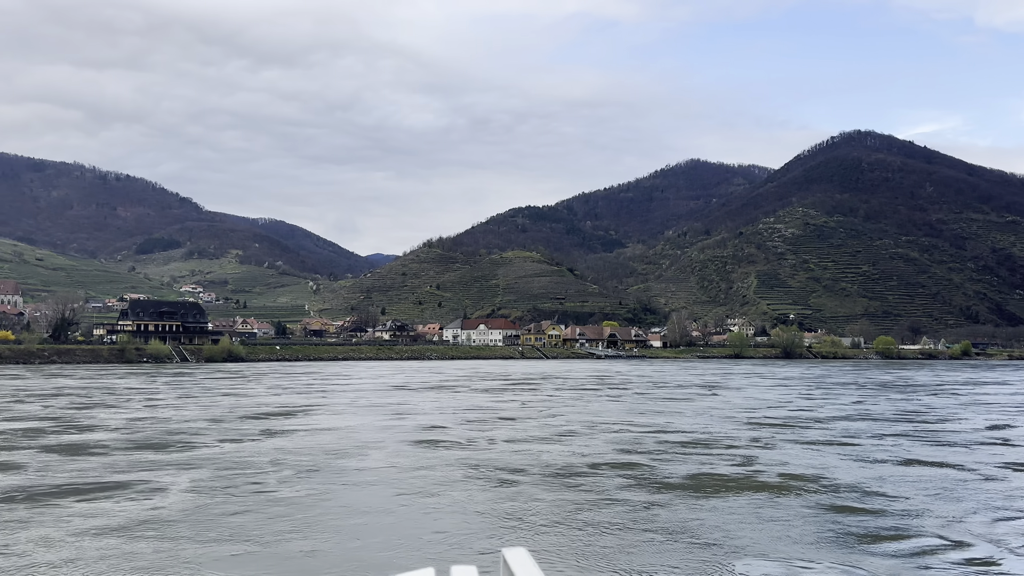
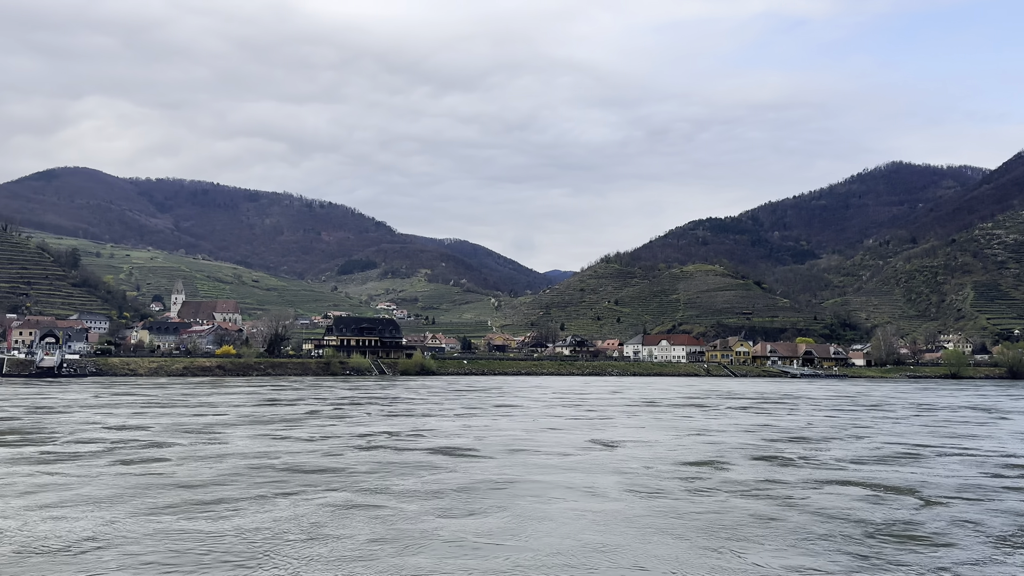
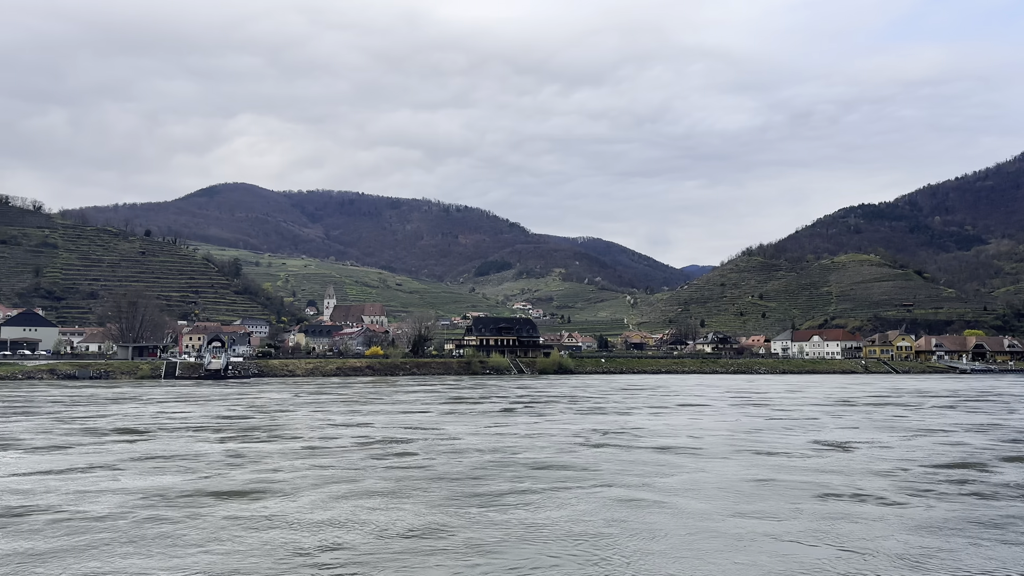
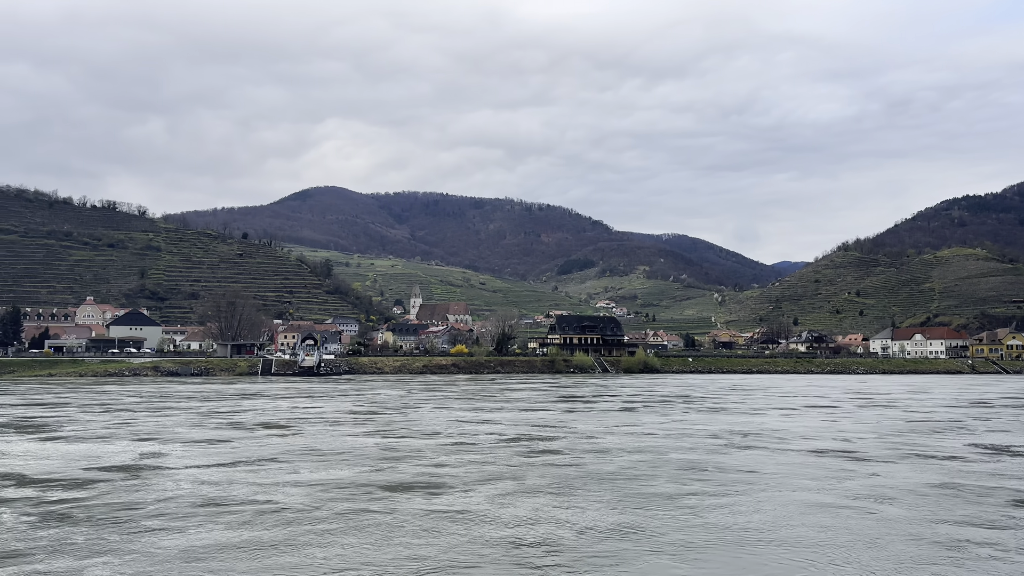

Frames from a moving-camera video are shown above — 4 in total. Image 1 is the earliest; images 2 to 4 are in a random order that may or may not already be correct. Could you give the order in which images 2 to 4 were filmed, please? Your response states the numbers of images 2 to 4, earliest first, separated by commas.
2, 3, 4
